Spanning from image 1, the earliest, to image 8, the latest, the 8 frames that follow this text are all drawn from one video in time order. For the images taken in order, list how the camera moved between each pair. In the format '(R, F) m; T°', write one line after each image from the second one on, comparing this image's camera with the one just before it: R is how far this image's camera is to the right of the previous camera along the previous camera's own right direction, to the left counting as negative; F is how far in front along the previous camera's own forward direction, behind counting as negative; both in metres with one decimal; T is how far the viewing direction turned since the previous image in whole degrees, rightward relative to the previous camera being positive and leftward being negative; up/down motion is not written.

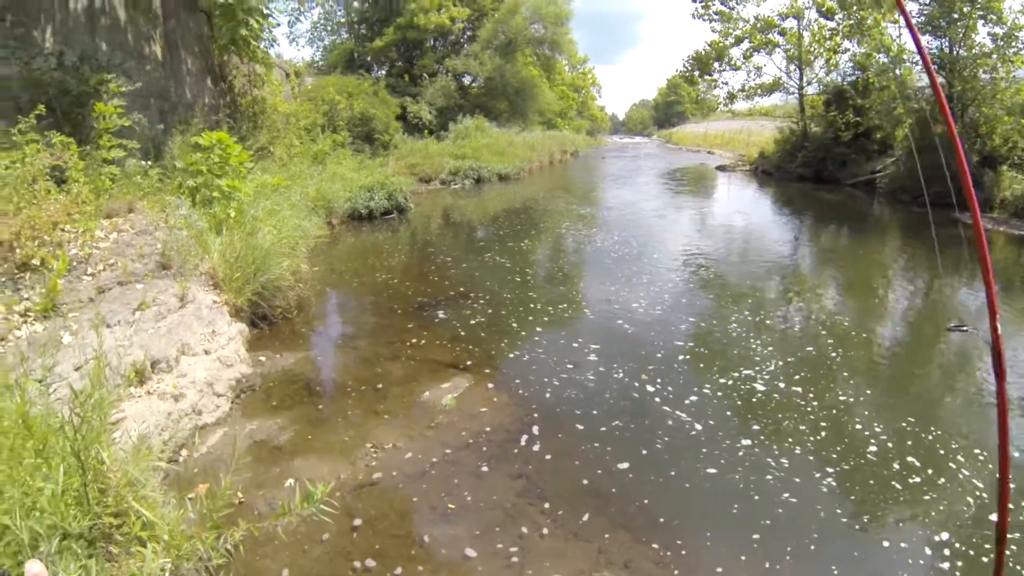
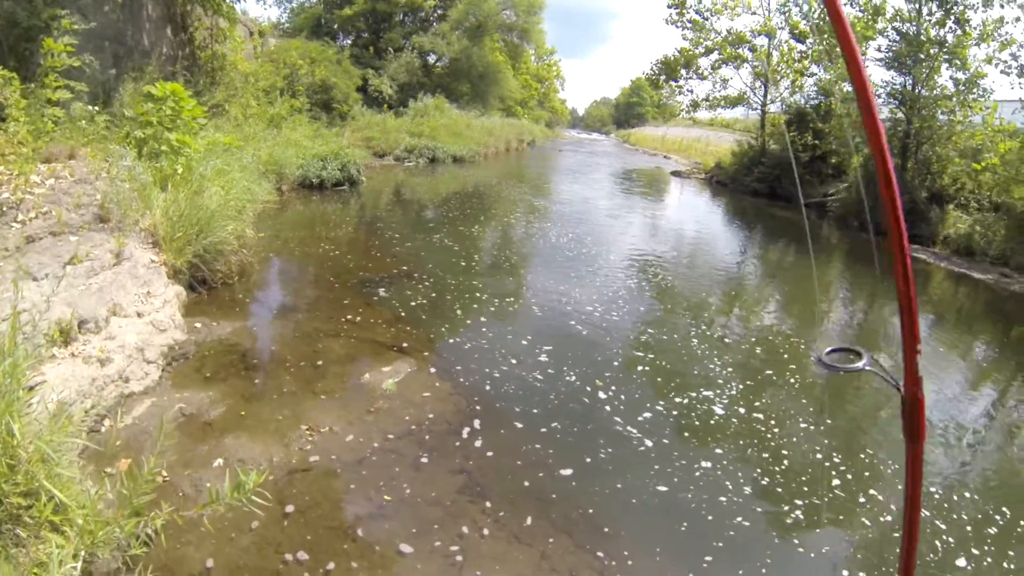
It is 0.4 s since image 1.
(-0.1, +0.2) m; +5°
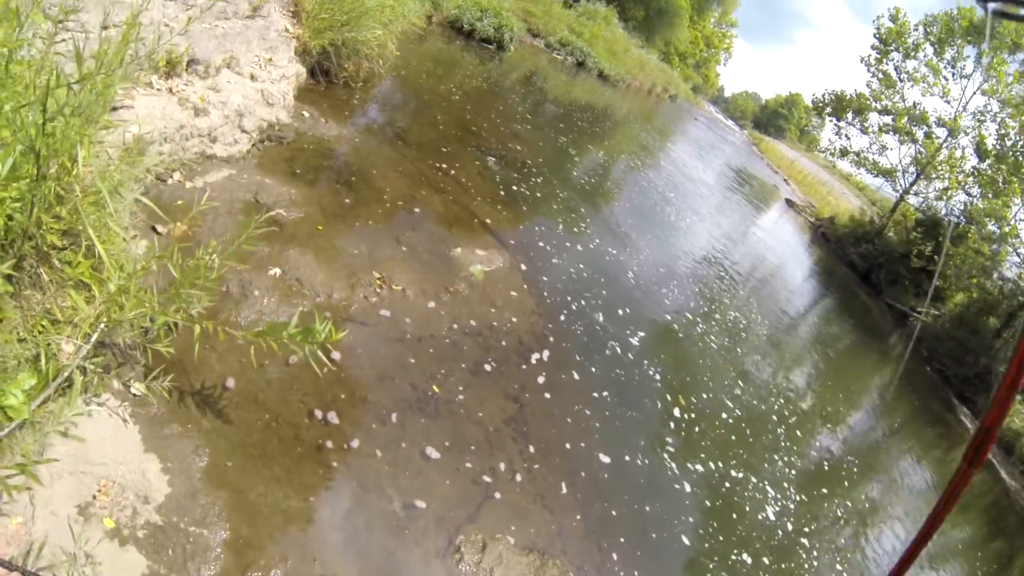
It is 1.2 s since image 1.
(-0.9, +0.7) m; +2°
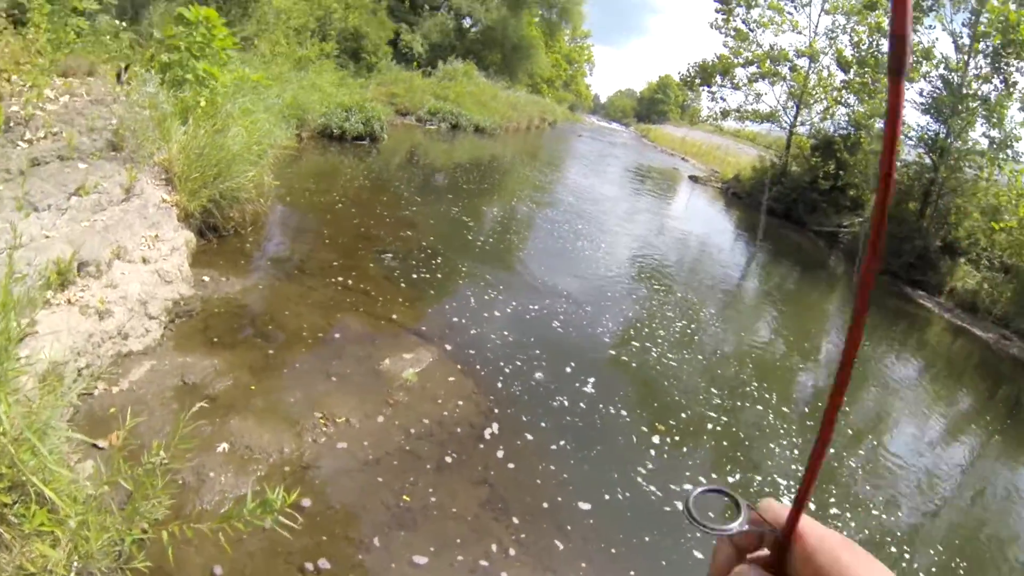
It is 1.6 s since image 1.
(+0.3, -0.2) m; +3°
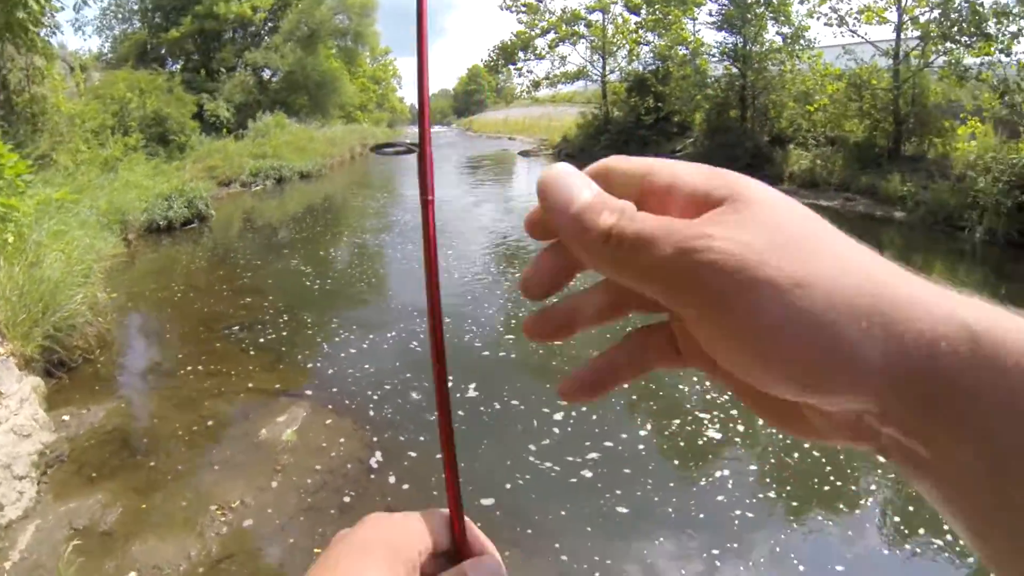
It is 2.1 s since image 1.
(+0.3, 0.0) m; +8°
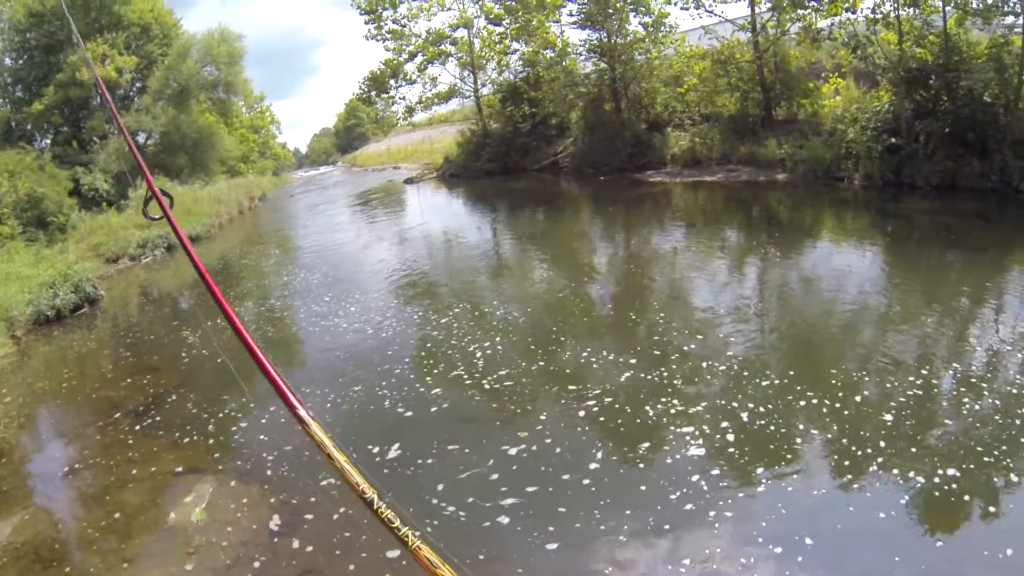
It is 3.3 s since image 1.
(+0.1, 0.0) m; +7°
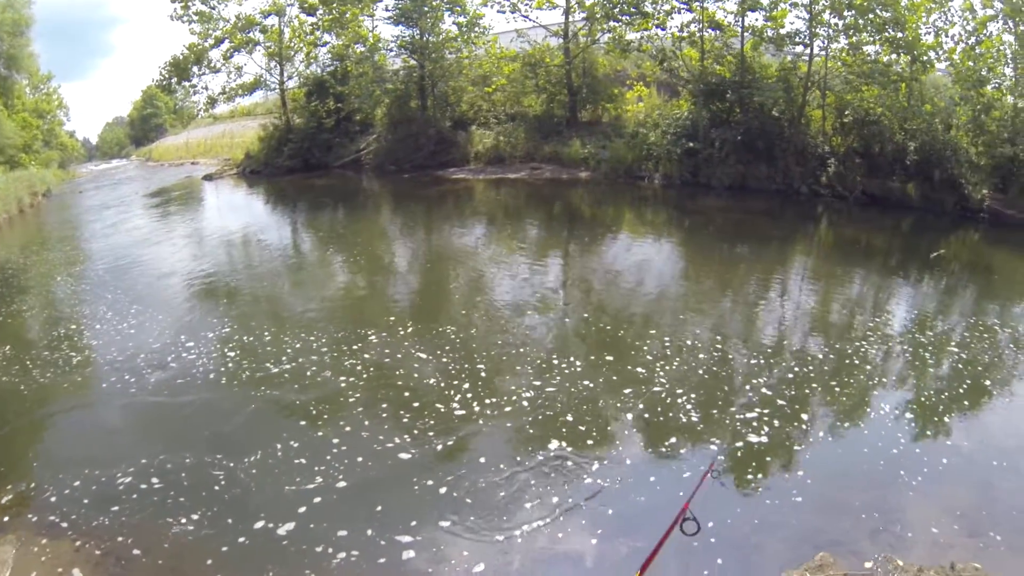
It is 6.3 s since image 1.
(+0.3, 0.0) m; +13°
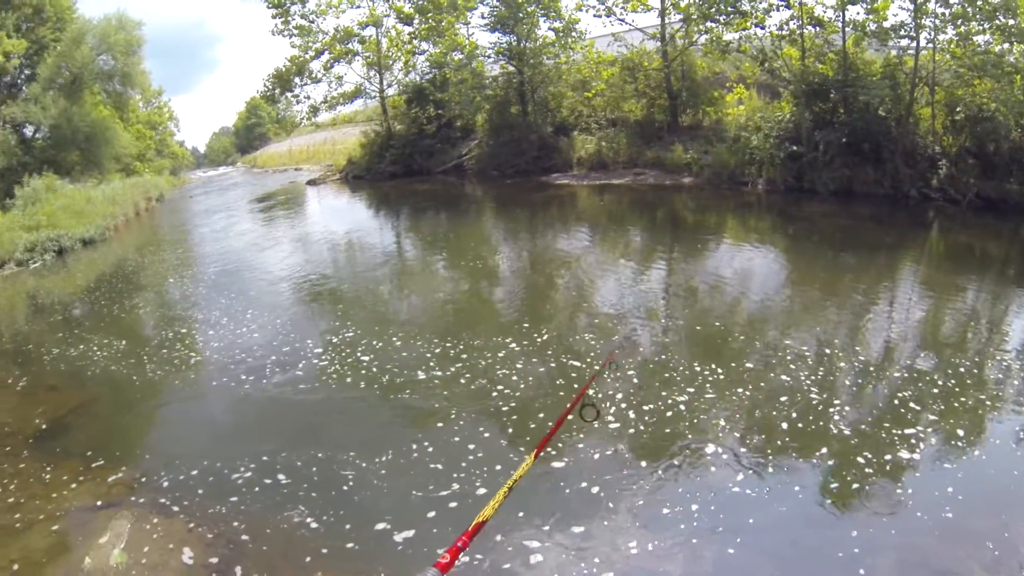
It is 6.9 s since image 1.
(-0.2, 0.0) m; -7°
